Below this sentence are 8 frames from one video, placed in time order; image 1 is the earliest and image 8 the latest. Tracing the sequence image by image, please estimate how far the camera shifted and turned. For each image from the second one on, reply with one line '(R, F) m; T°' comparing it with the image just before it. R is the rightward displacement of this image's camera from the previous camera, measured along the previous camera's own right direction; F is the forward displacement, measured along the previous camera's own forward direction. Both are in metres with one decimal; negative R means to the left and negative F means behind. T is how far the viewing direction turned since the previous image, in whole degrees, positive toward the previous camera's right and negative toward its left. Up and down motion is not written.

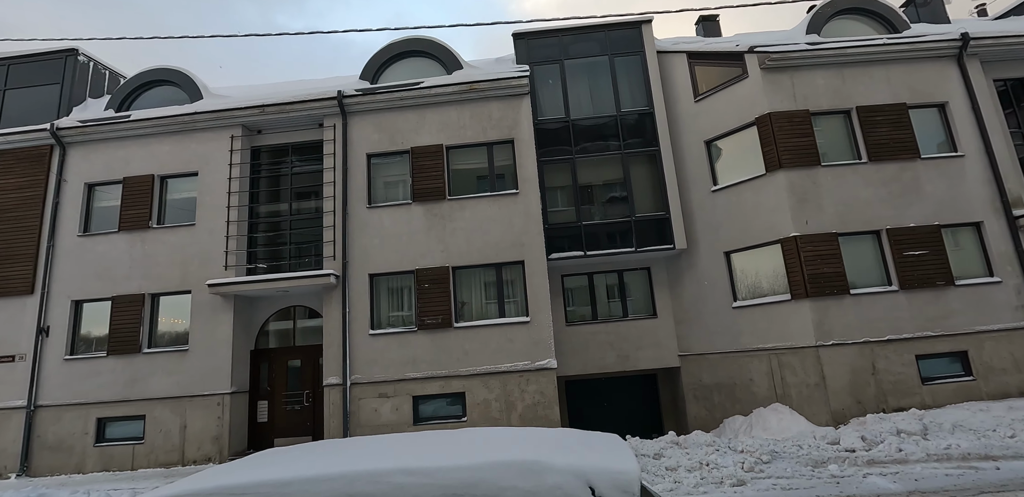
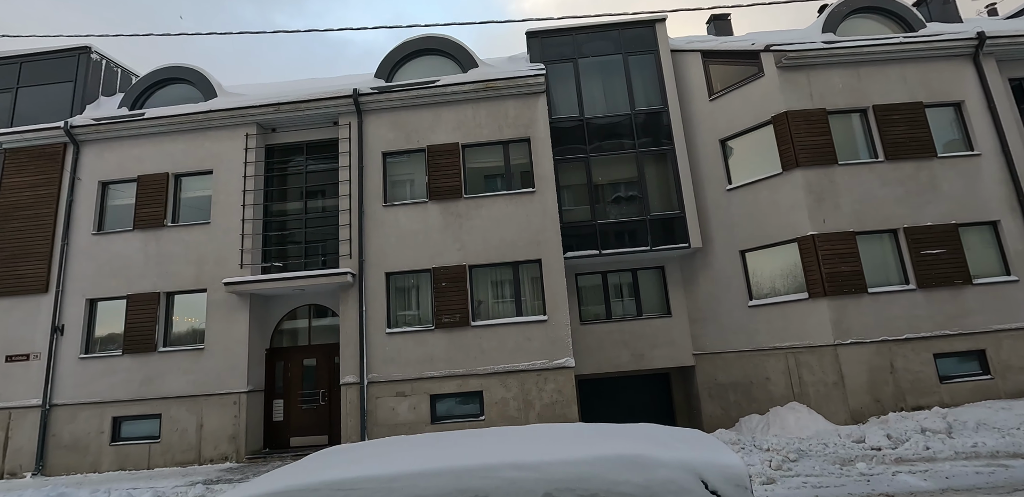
(-0.4, 0.0) m; 0°
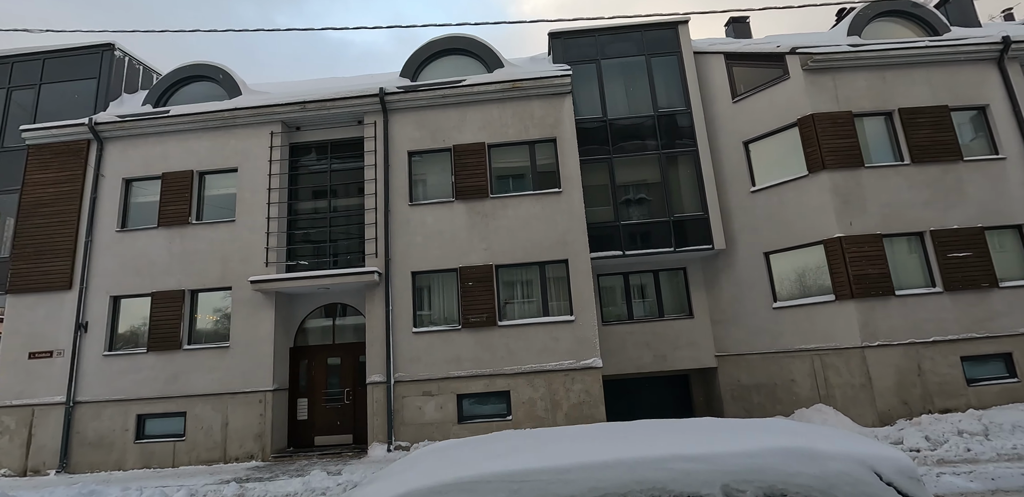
(-0.7, 0.0) m; 0°
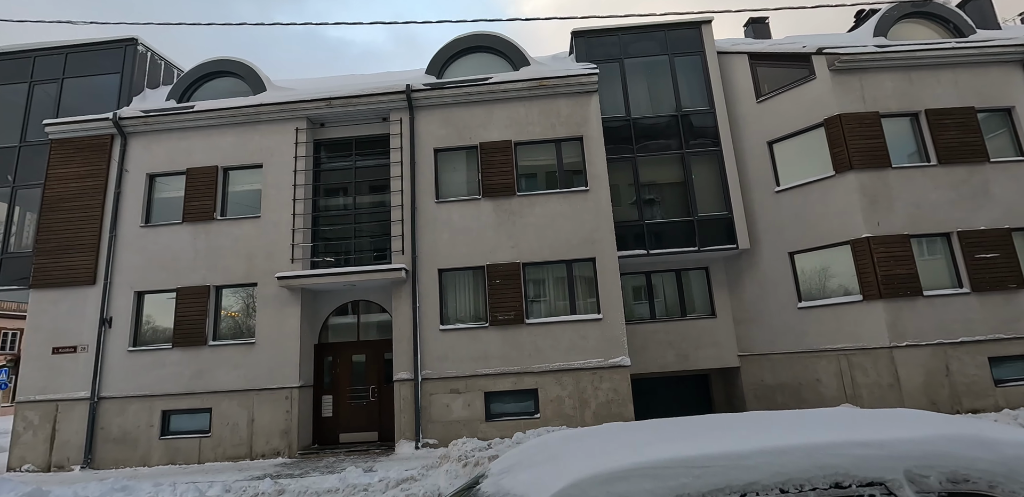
(-0.7, 0.0) m; 0°
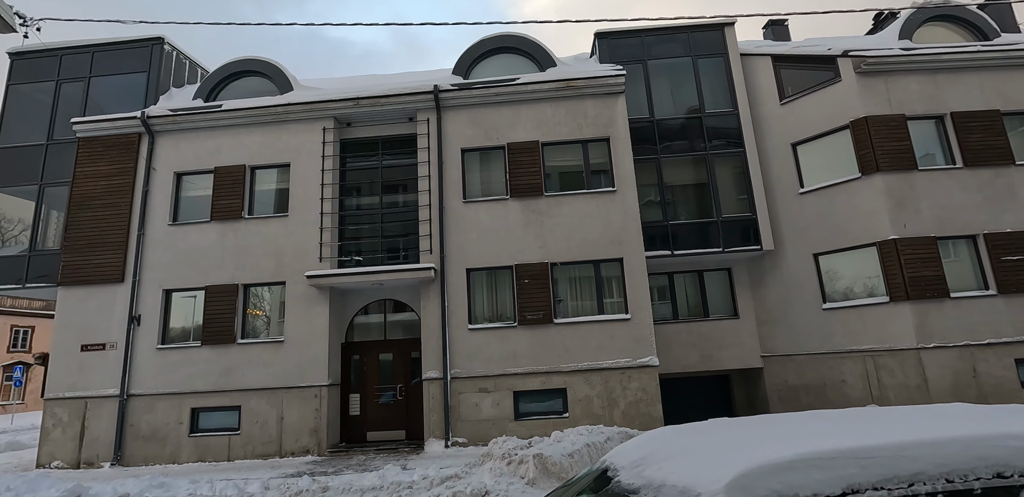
(-0.7, -0.1) m; 0°
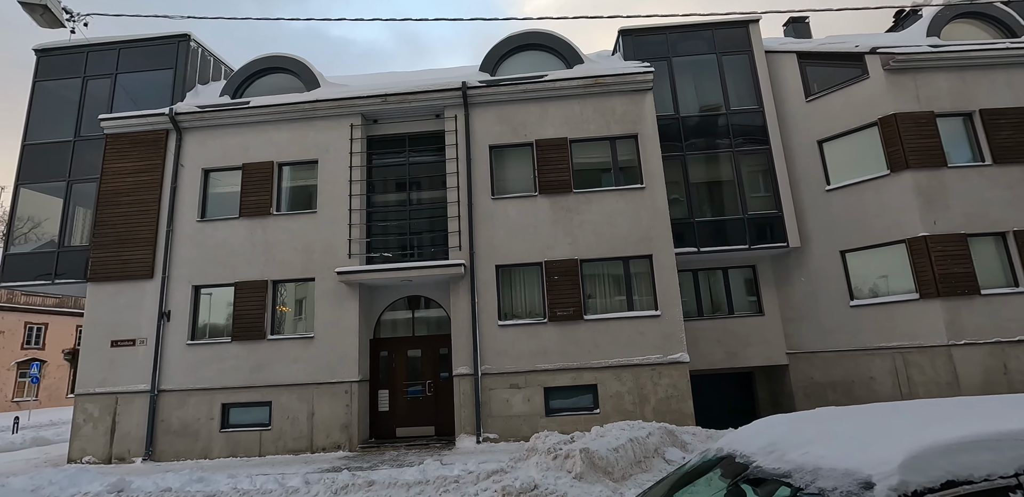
(-0.7, 0.0) m; 0°
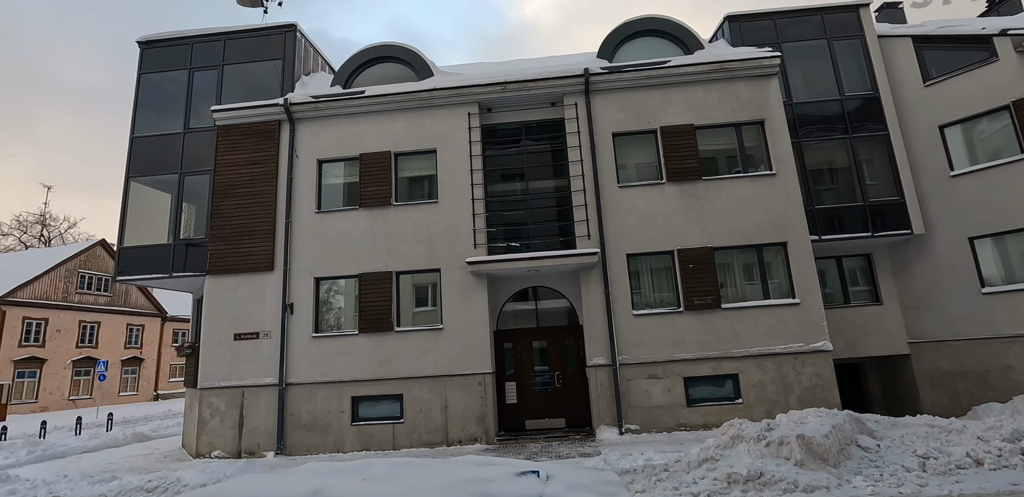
(-2.9, +0.2) m; 0°
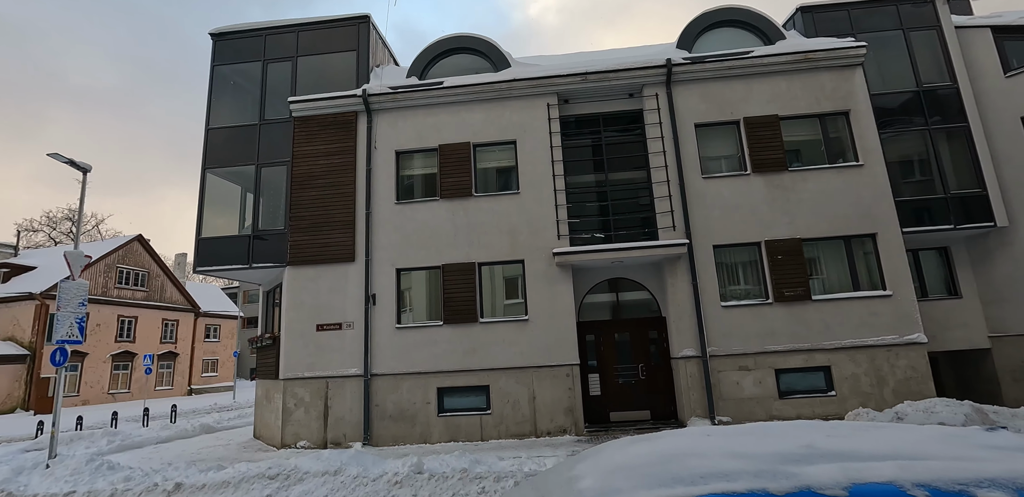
(-1.9, 0.0) m; -1°
